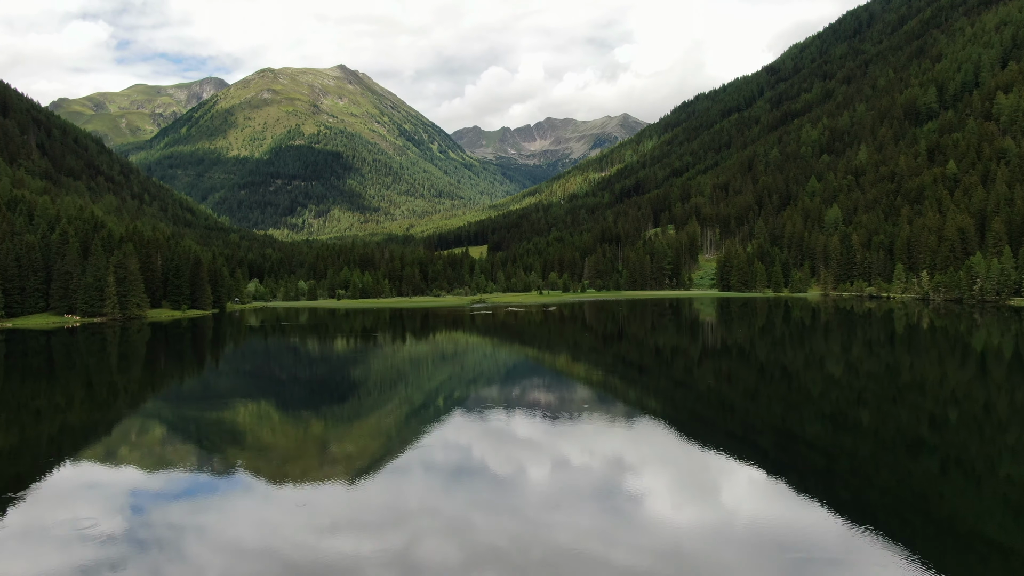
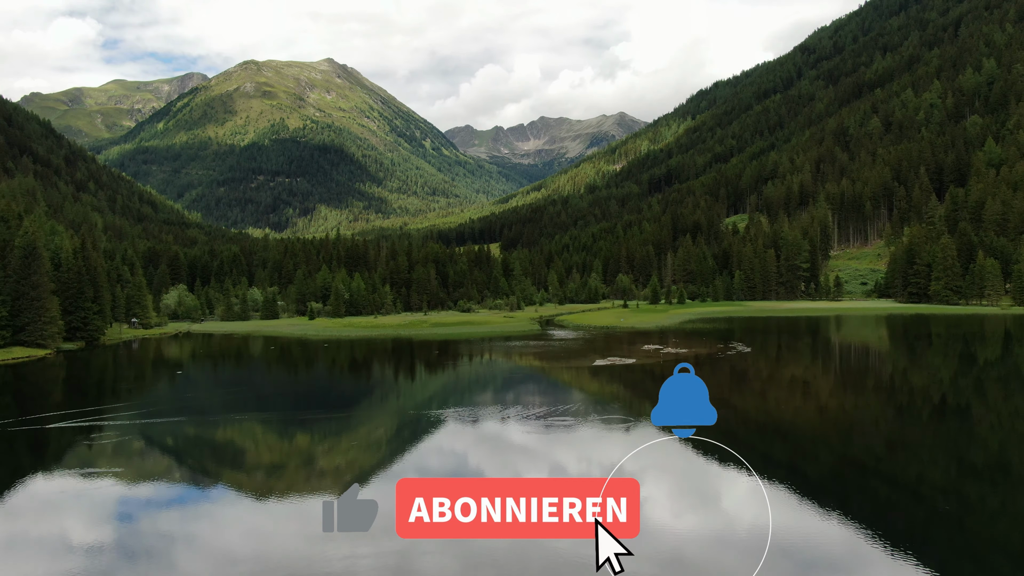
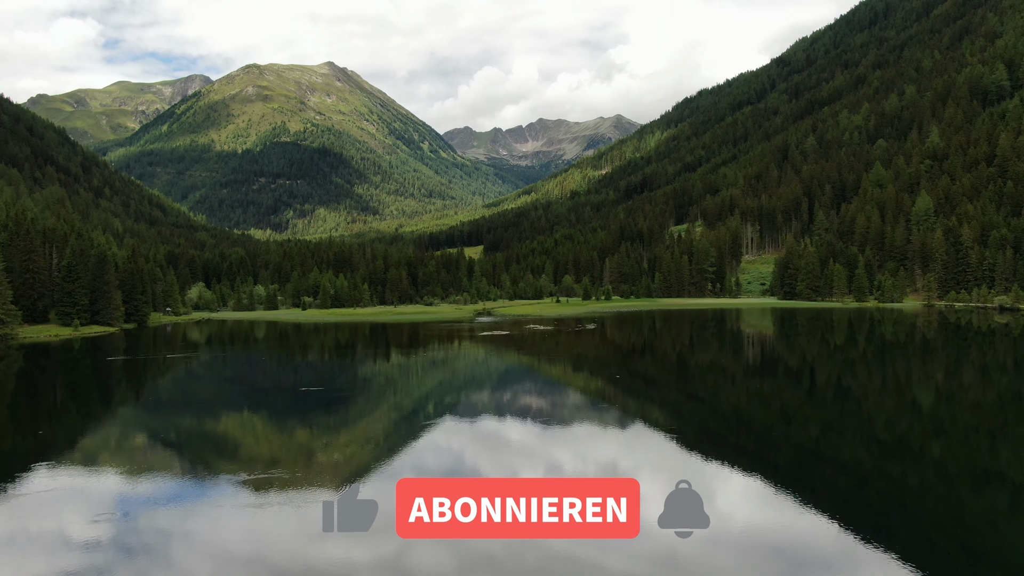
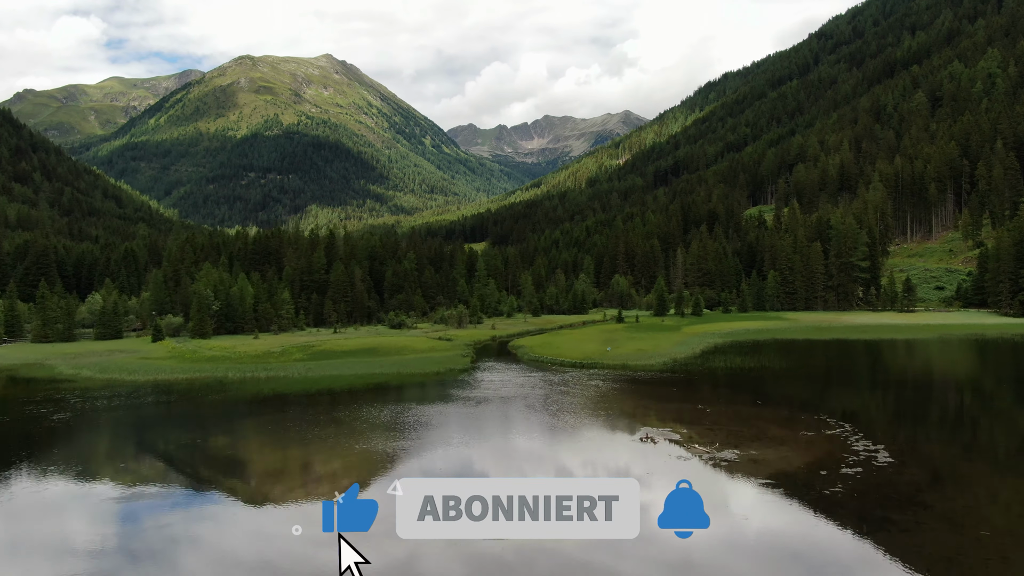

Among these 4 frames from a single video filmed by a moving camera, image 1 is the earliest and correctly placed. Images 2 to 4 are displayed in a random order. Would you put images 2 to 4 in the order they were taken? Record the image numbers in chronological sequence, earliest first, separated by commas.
3, 2, 4
